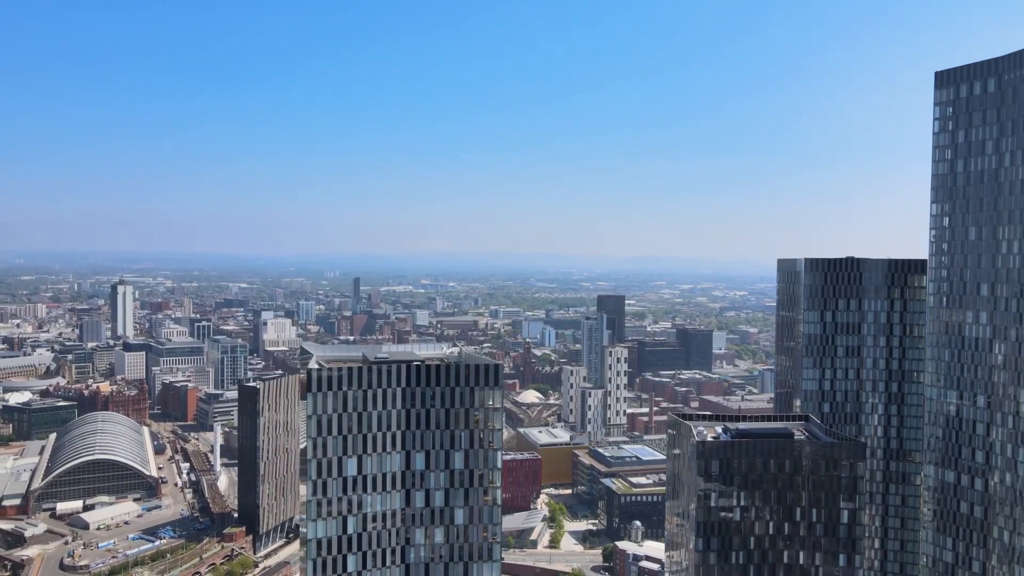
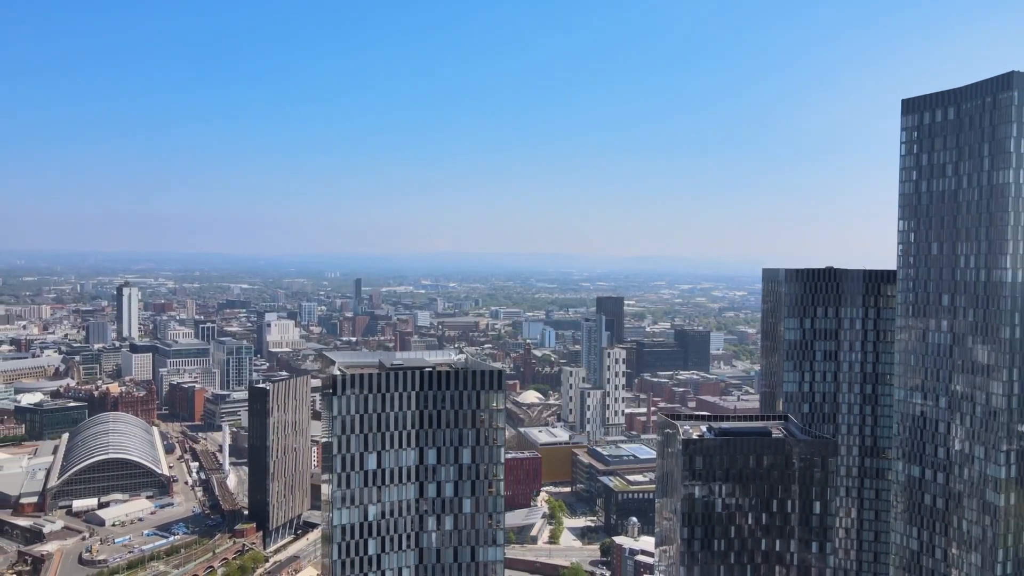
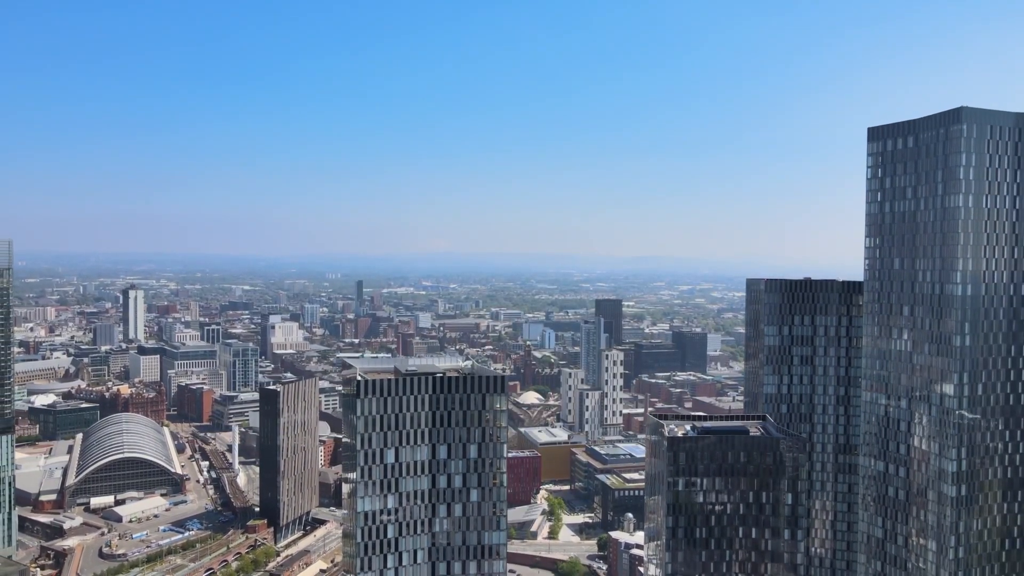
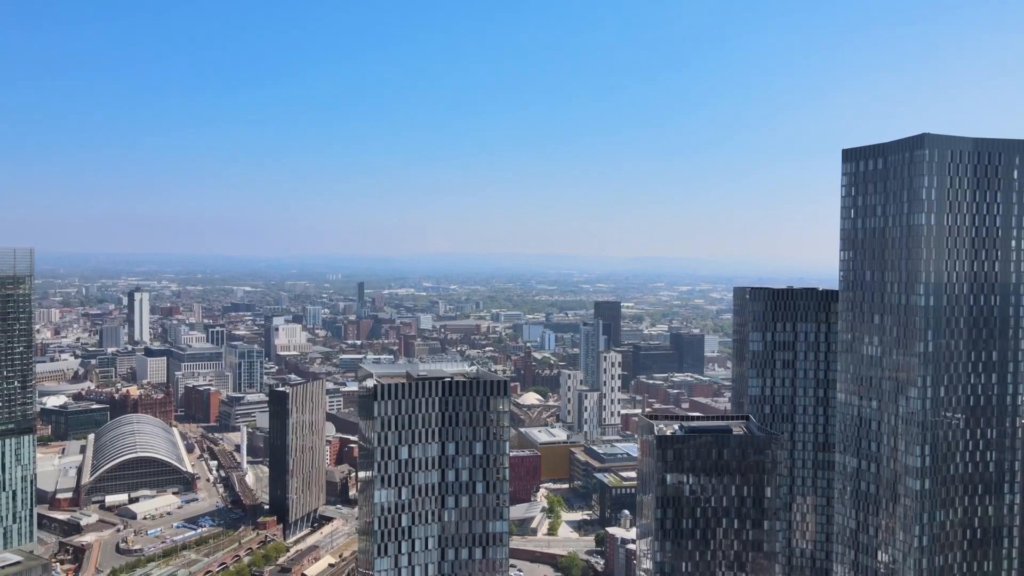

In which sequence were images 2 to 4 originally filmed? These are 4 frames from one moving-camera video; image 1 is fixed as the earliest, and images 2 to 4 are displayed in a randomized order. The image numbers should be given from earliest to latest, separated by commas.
2, 3, 4
